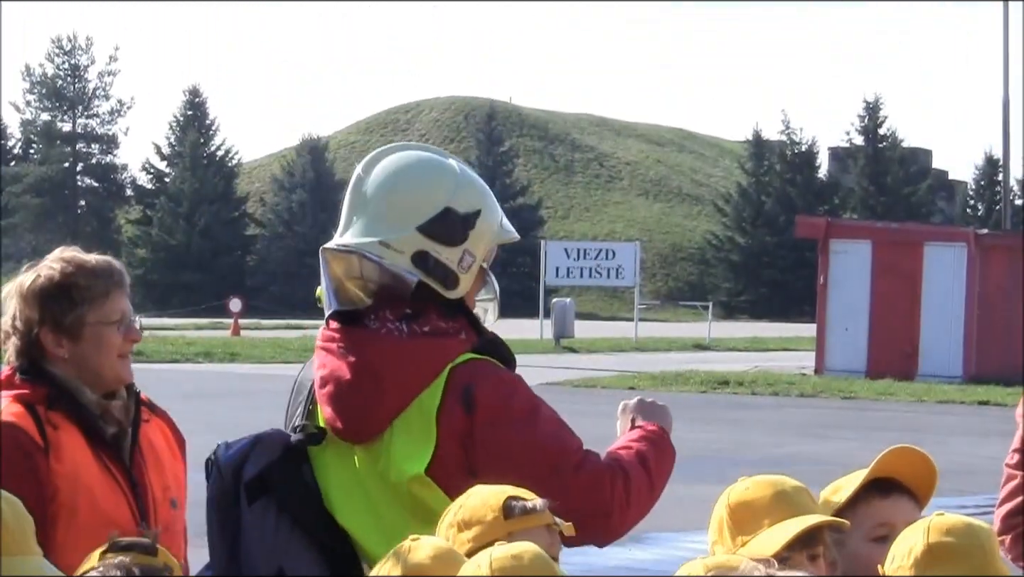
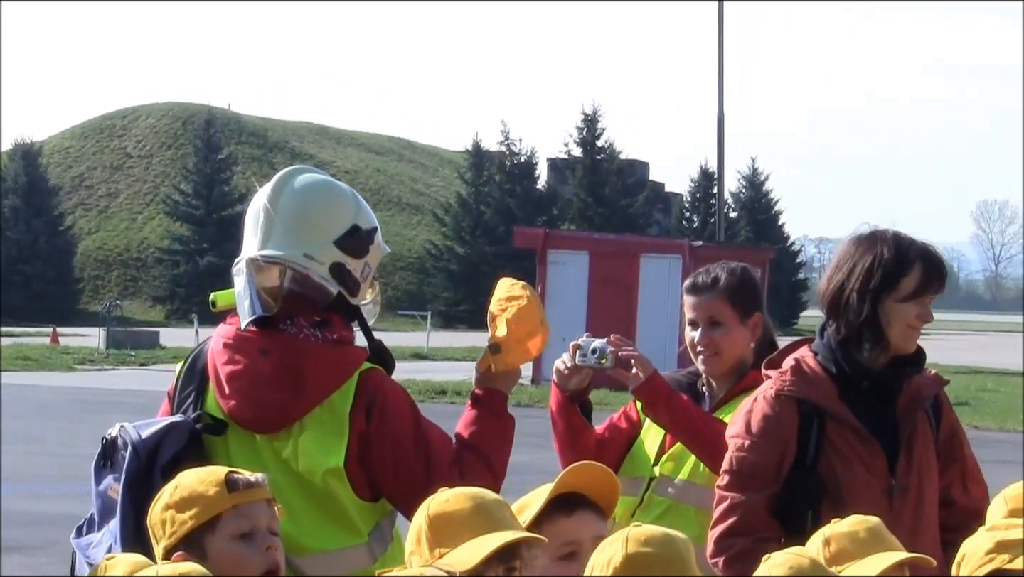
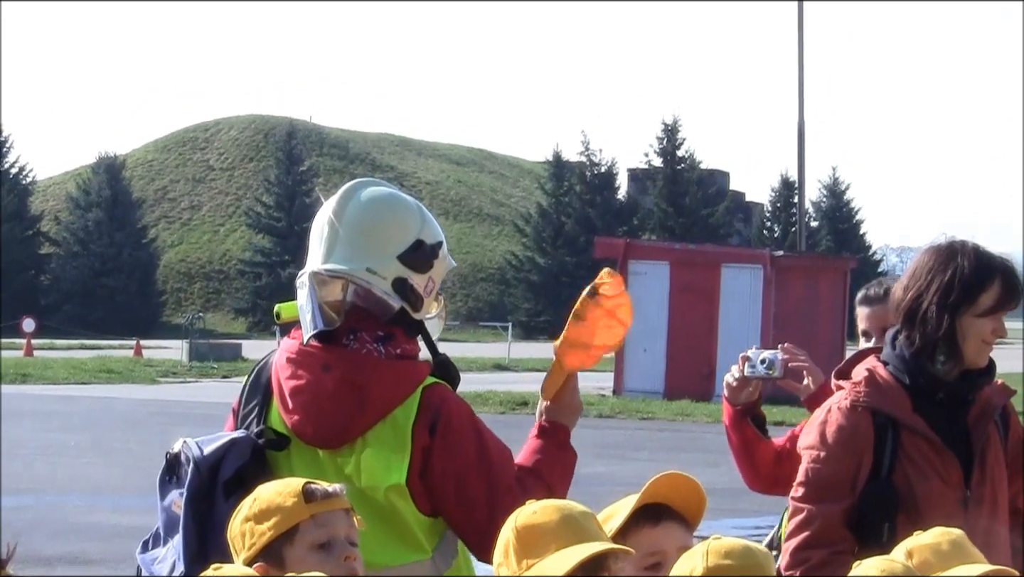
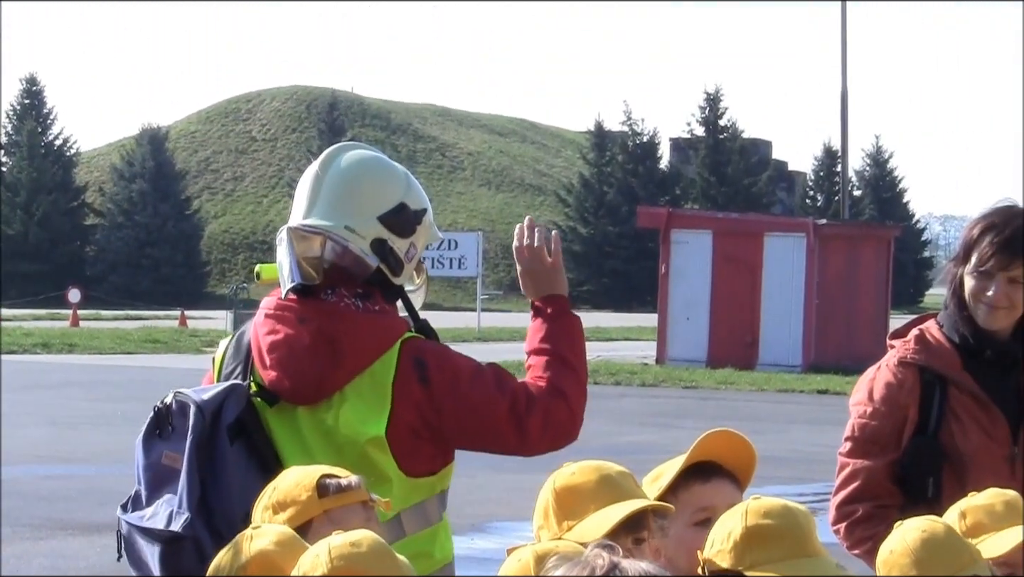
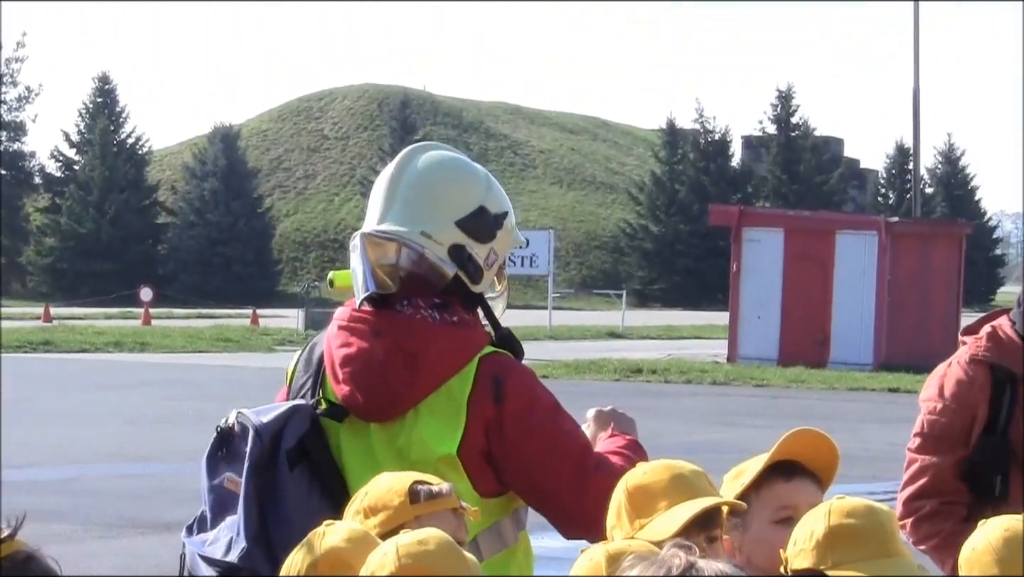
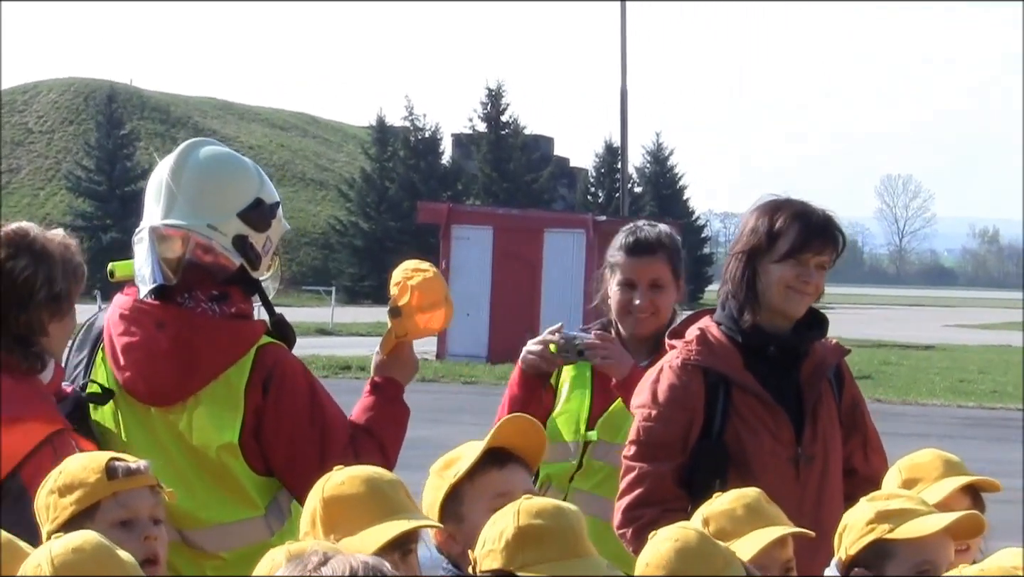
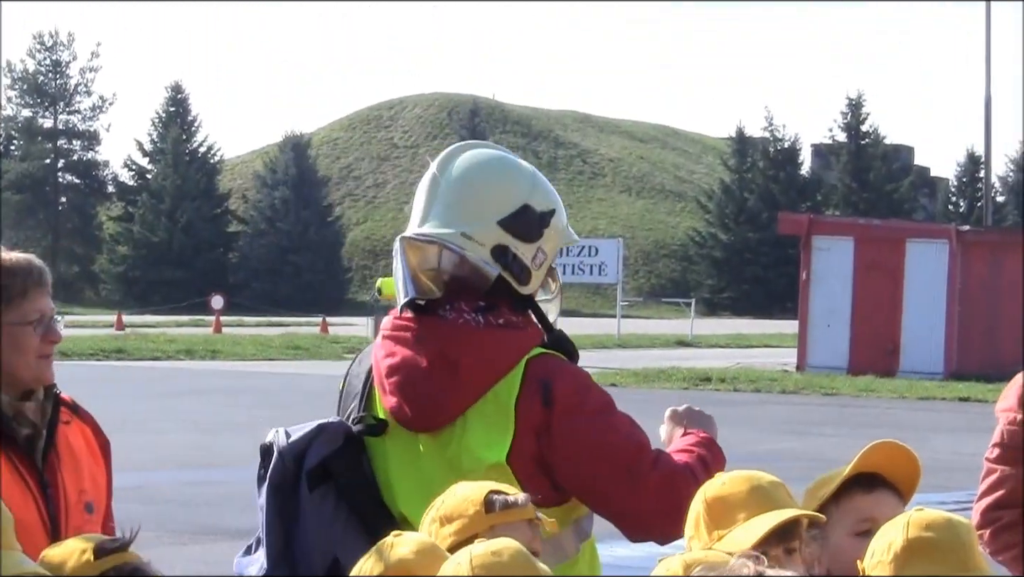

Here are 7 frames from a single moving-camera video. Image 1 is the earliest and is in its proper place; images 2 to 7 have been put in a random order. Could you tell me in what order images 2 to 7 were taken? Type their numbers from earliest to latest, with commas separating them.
7, 5, 4, 3, 2, 6
